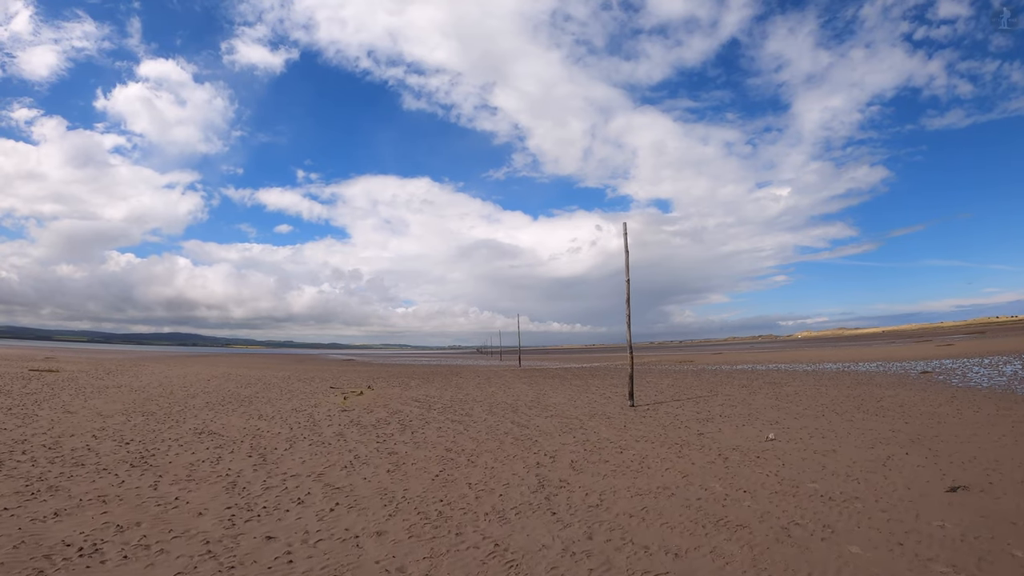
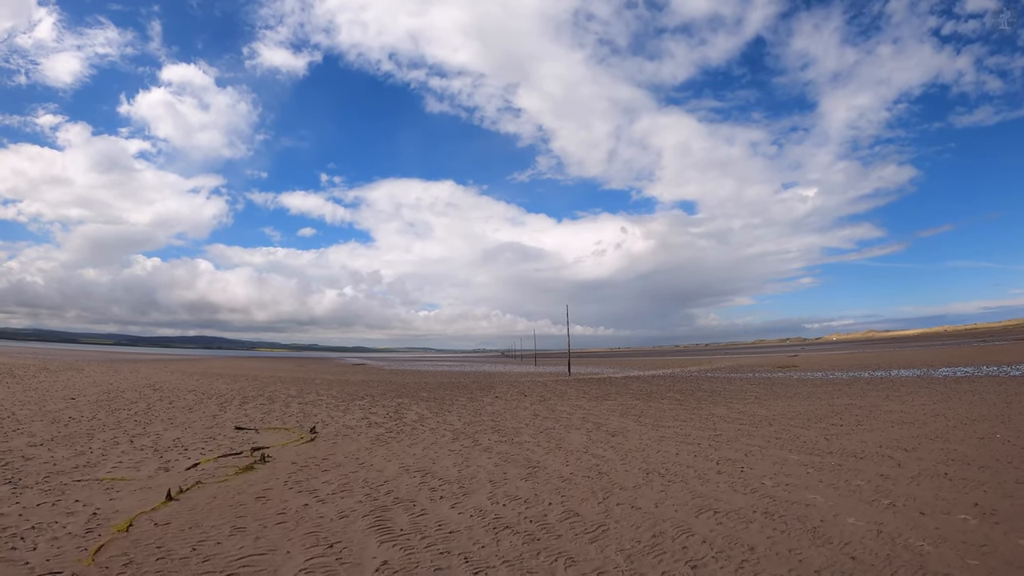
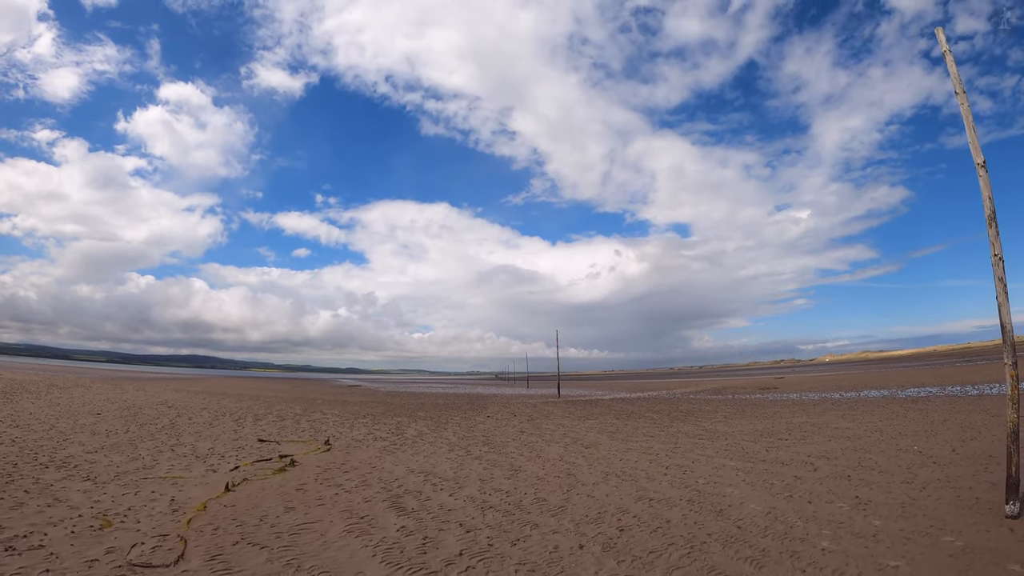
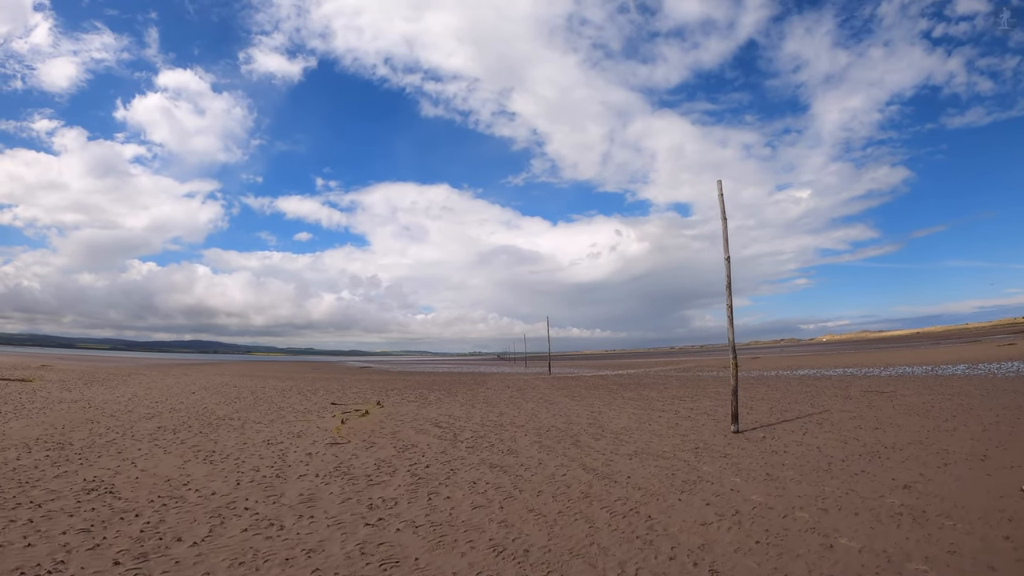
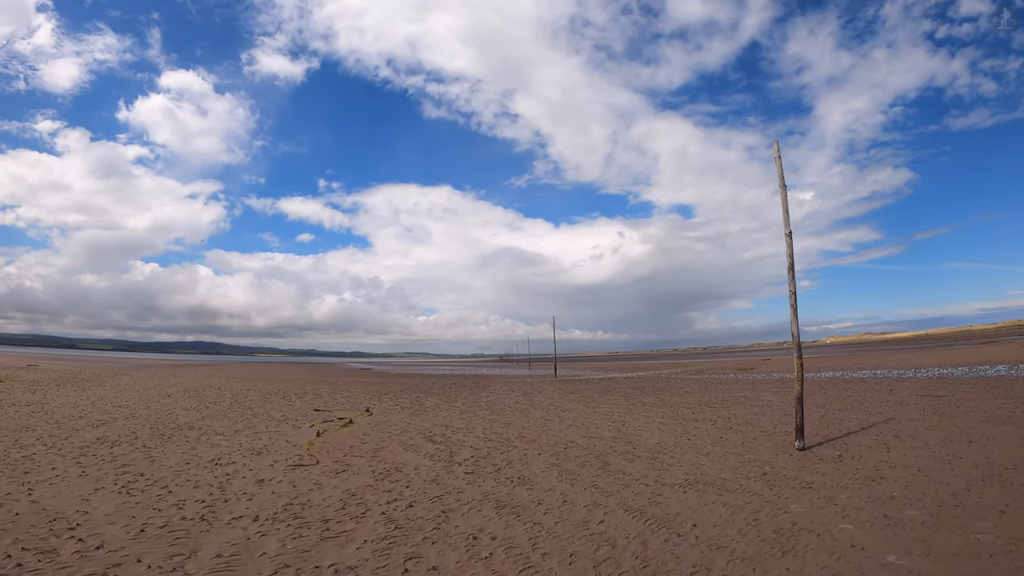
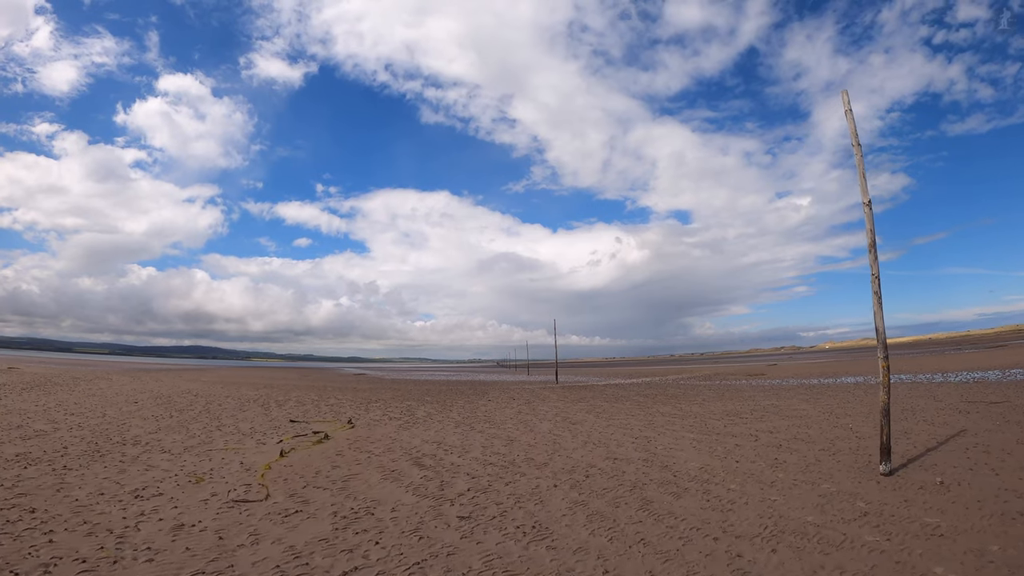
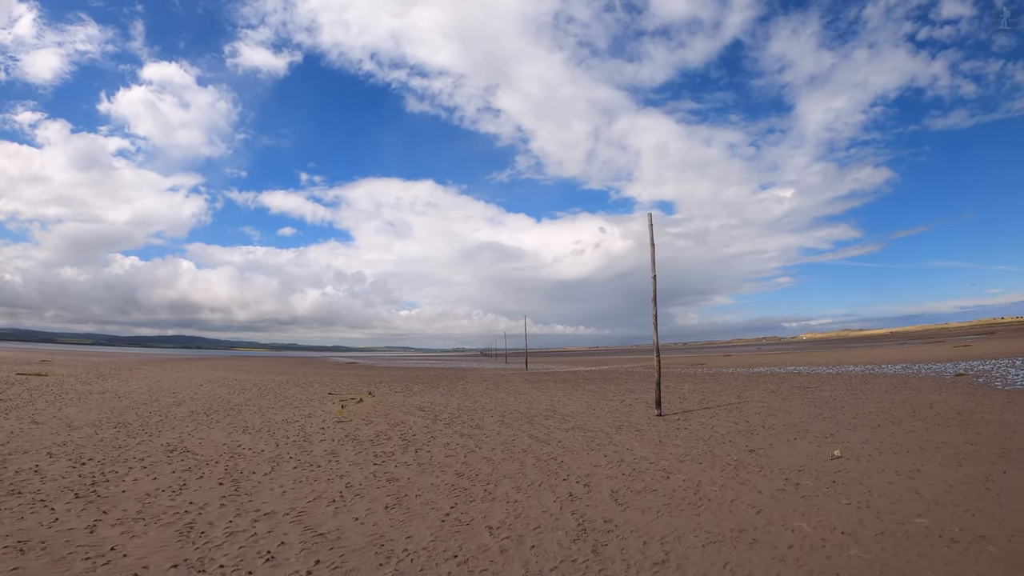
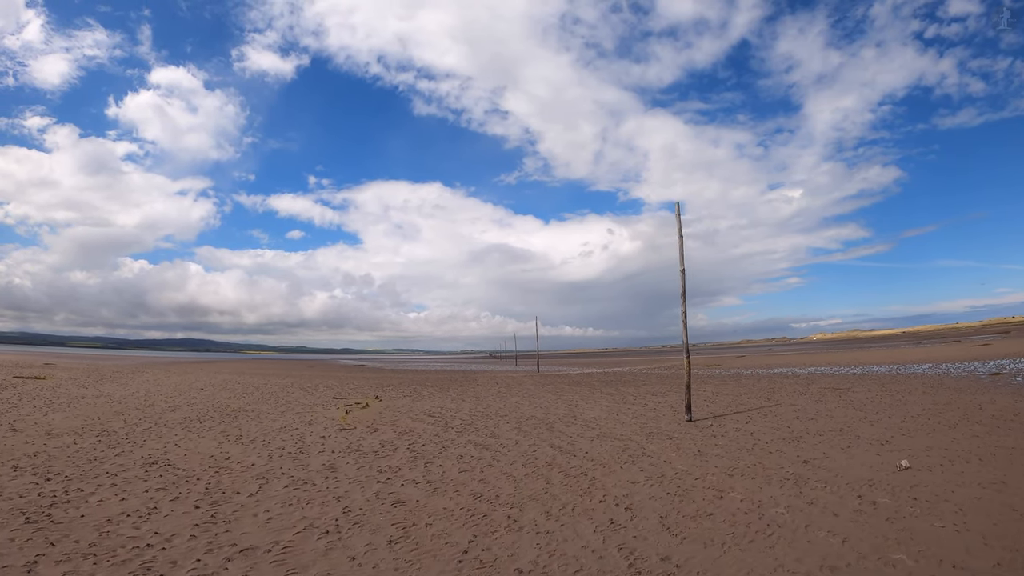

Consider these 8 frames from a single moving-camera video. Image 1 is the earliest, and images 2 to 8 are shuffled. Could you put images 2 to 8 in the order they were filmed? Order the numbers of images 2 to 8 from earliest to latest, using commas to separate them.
7, 8, 4, 5, 6, 3, 2
